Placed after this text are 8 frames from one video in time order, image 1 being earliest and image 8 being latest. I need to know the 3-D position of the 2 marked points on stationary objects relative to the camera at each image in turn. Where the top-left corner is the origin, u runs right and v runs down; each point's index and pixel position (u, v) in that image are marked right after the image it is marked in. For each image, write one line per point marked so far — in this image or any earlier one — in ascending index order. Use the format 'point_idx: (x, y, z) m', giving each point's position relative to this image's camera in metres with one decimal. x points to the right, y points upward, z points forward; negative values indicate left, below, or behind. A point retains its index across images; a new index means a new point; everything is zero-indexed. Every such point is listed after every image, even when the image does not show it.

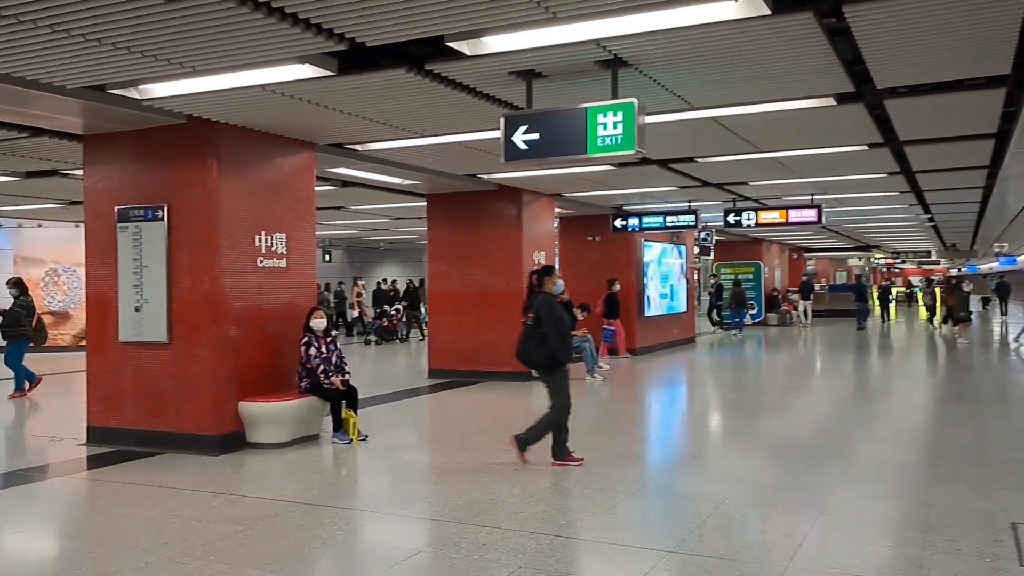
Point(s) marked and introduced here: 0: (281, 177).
0: (-2.2, +1.1, +7.8) m
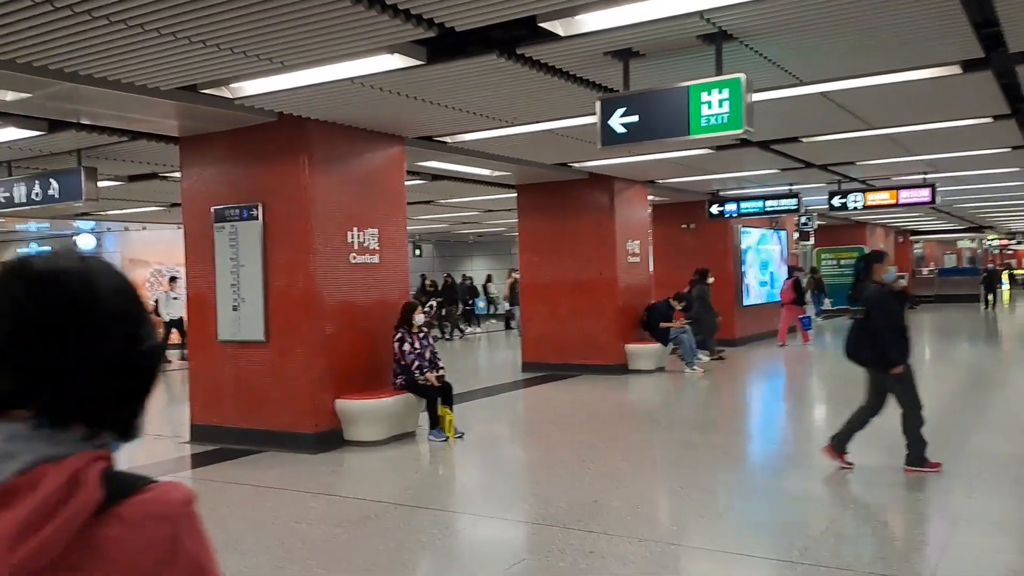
0: (-1.3, +1.1, +7.7) m
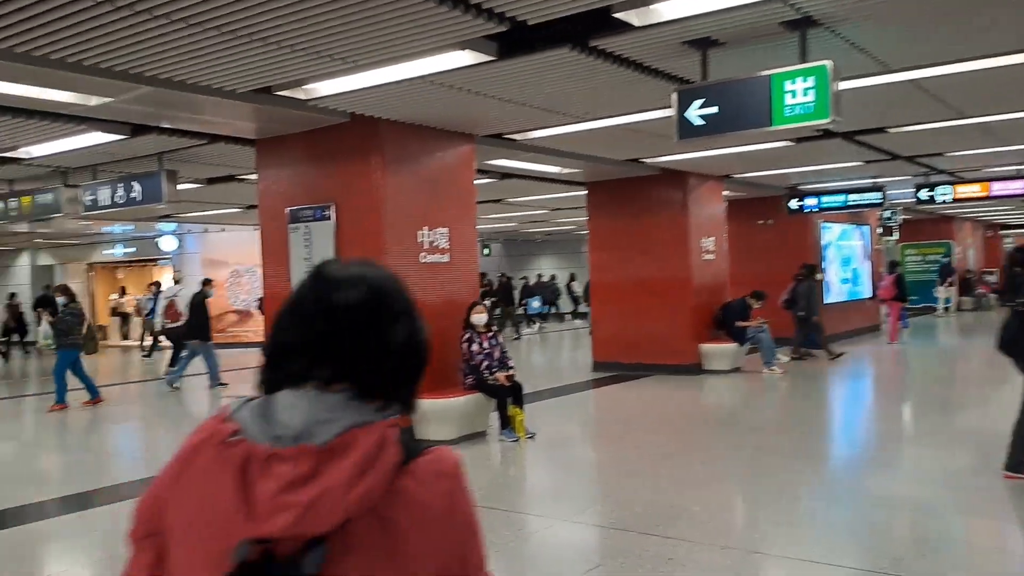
0: (-0.7, +1.1, +7.7) m
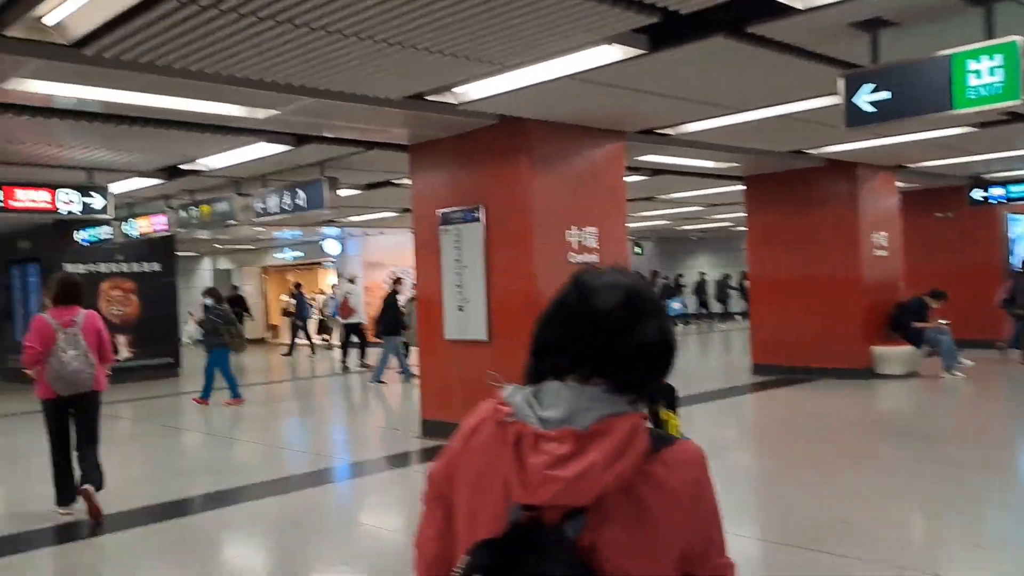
0: (+0.7, +1.1, +7.6) m
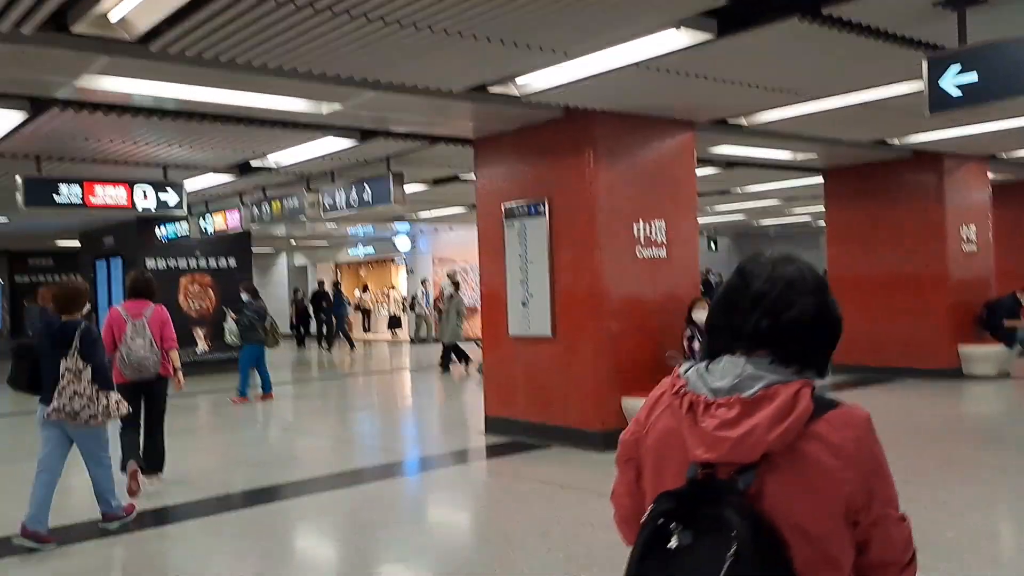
0: (+1.3, +1.2, +7.4) m
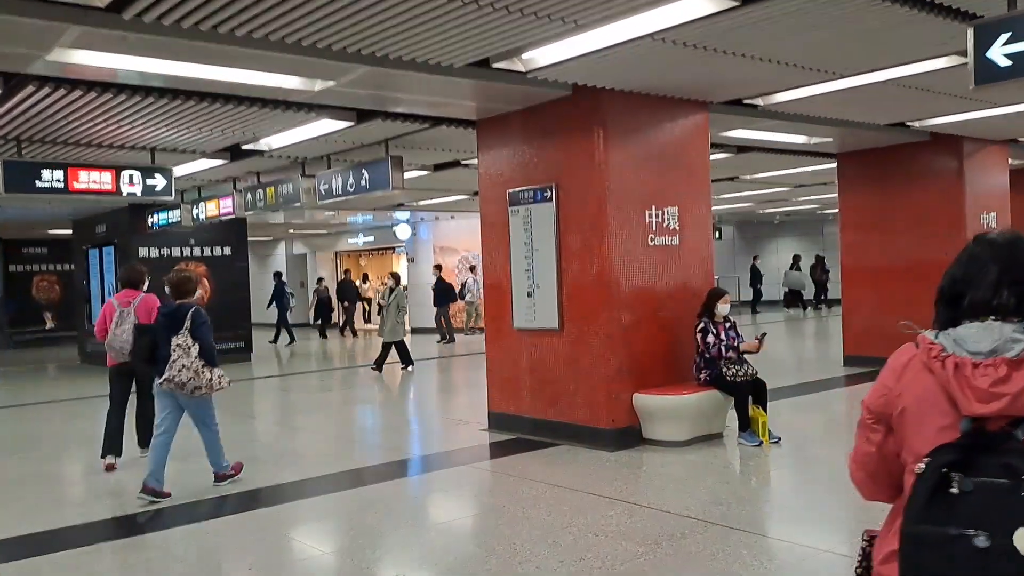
0: (+1.4, +1.2, +7.0) m
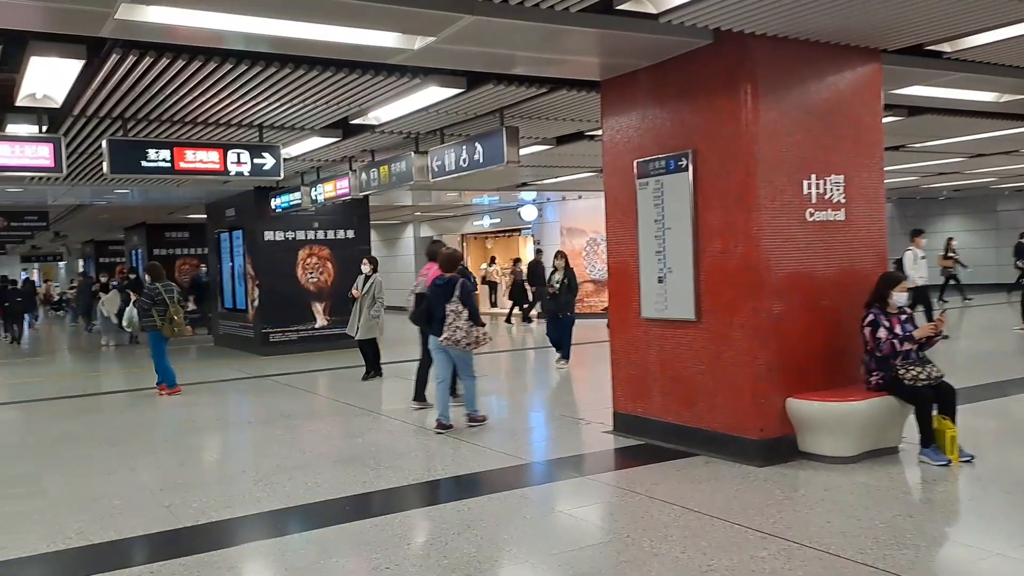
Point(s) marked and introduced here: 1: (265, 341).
0: (+2.3, +1.4, +5.8) m
1: (-3.9, -0.9, +13.0) m
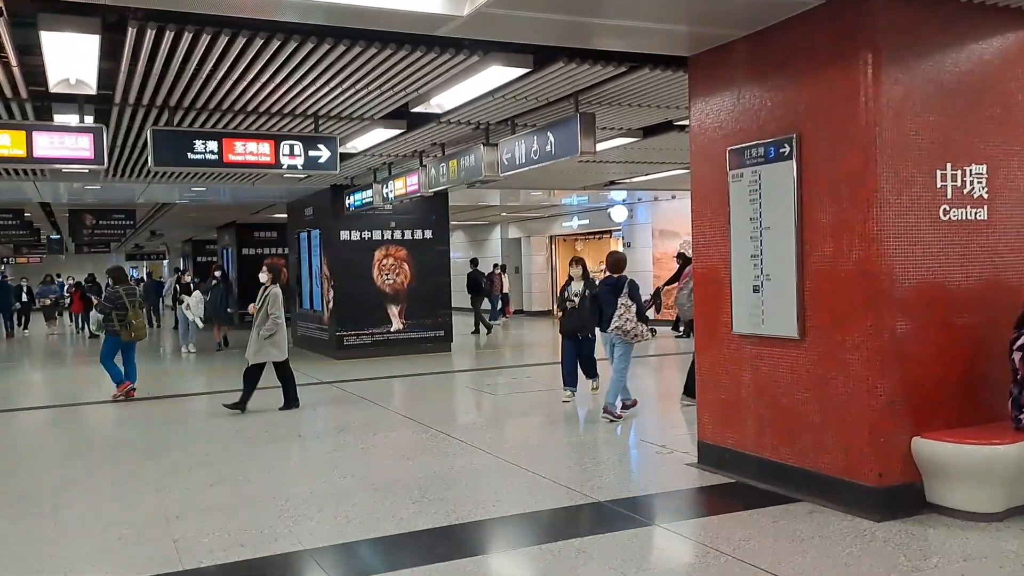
0: (+2.7, +1.3, +4.8) m
1: (-2.7, -0.9, +12.6) m
